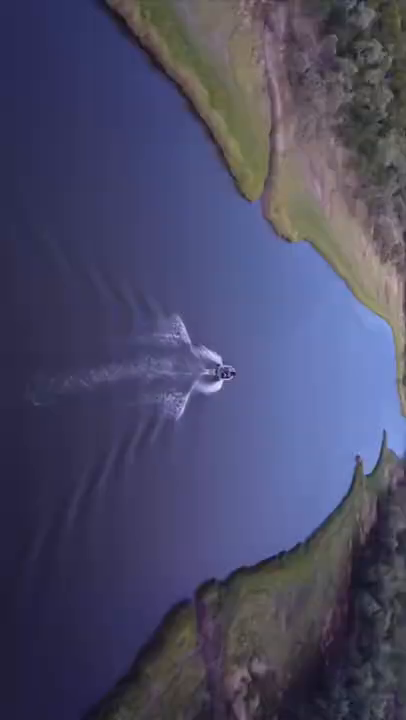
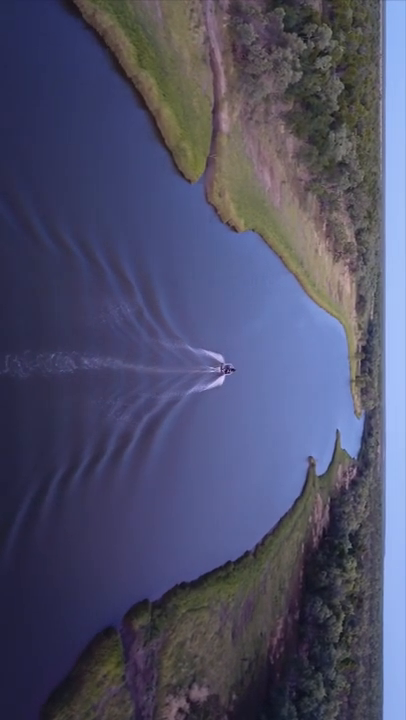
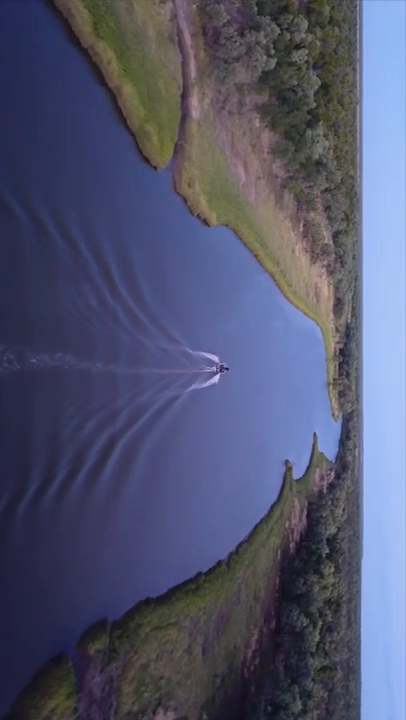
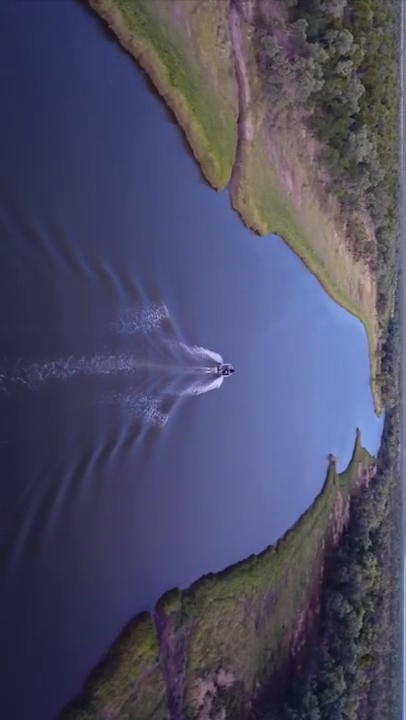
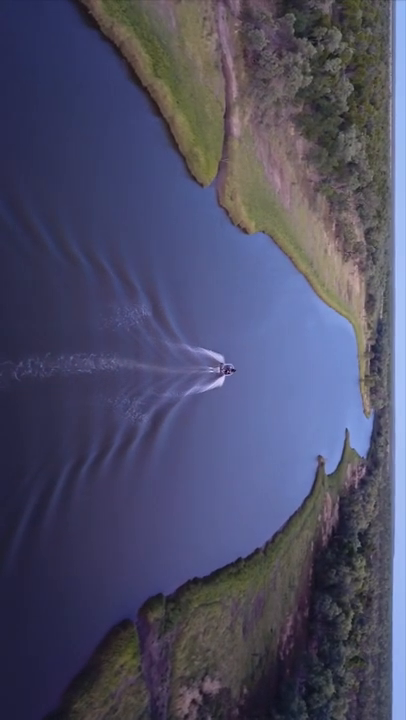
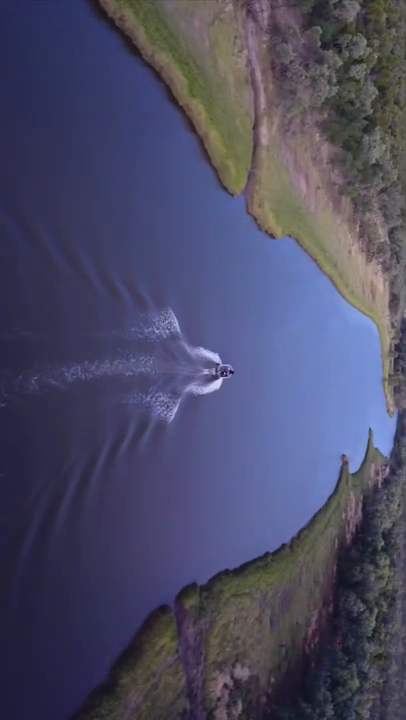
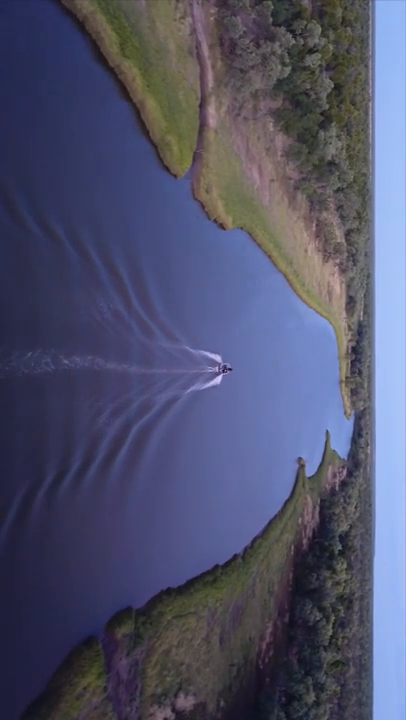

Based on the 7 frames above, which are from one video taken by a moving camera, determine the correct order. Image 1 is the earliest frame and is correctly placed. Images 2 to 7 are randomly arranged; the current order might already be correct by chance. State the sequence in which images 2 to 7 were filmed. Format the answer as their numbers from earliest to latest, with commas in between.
6, 4, 5, 2, 7, 3
